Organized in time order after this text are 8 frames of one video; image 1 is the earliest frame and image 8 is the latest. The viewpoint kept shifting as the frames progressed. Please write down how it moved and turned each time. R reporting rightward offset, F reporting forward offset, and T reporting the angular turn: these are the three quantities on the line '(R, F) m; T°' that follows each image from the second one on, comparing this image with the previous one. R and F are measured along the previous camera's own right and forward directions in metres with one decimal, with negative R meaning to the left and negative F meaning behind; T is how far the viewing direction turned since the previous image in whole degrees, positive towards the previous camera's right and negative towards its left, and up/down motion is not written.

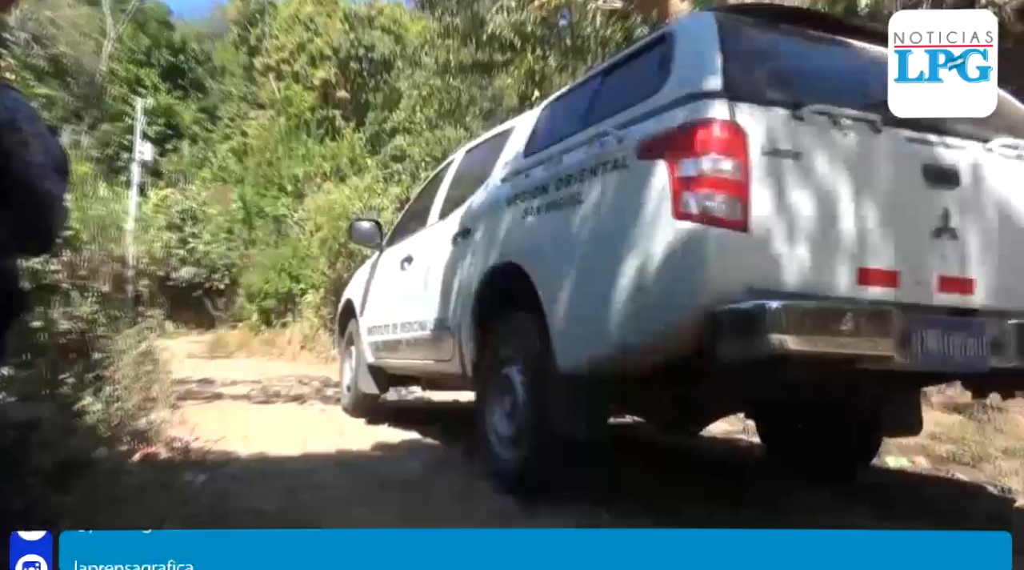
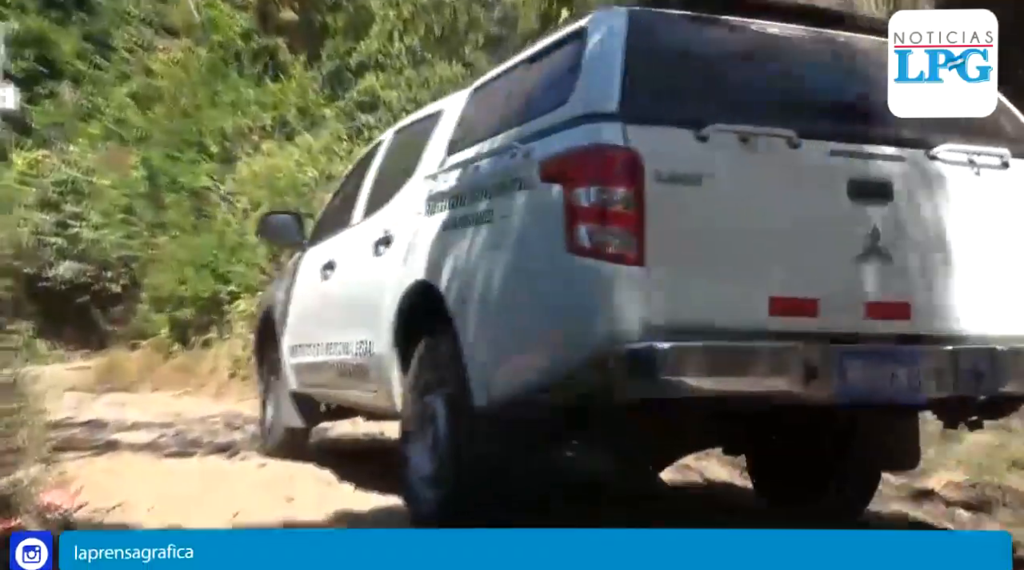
(-0.3, +2.8) m; +2°
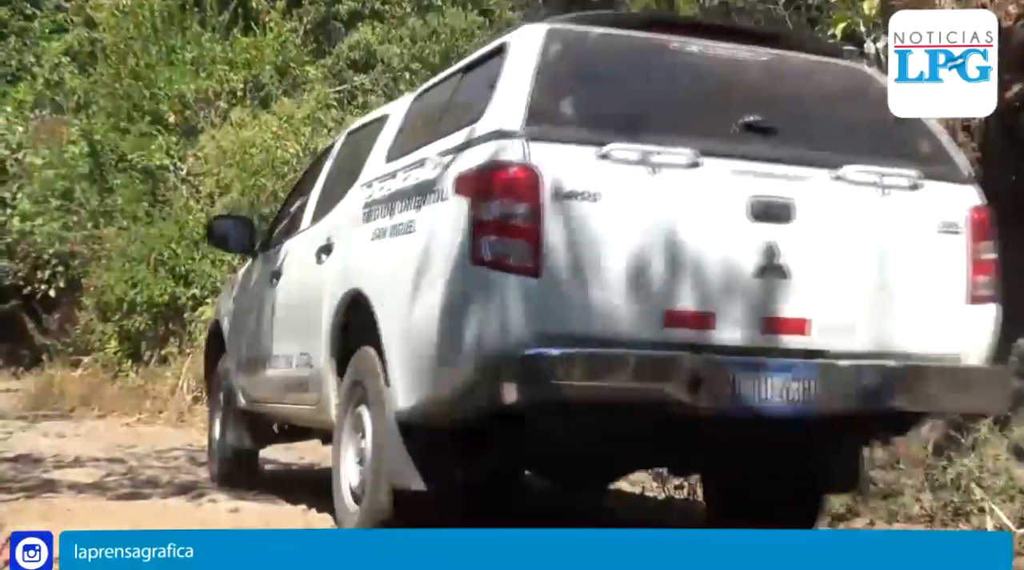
(-0.2, +1.3) m; 0°
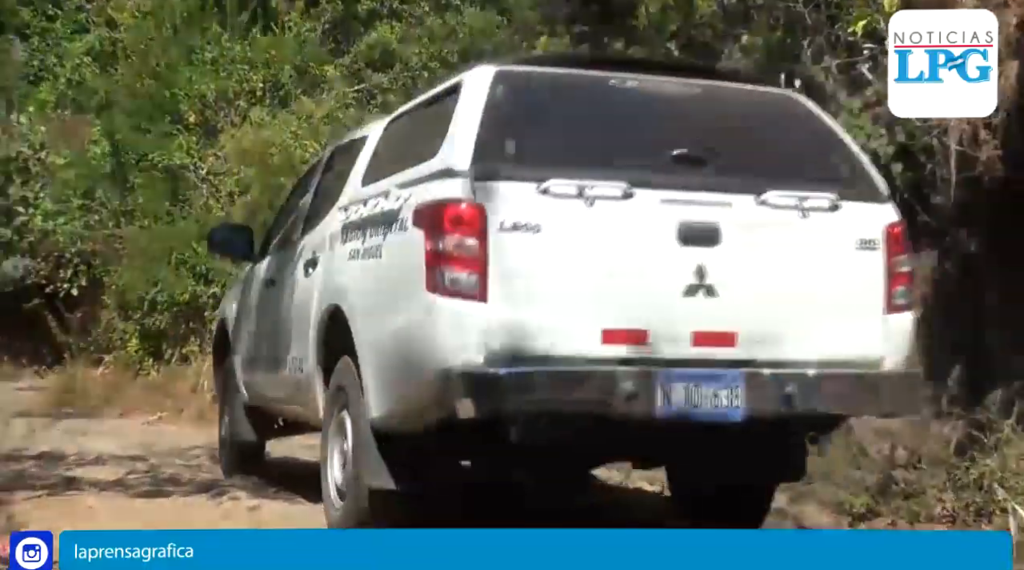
(0.0, 0.0) m; -1°
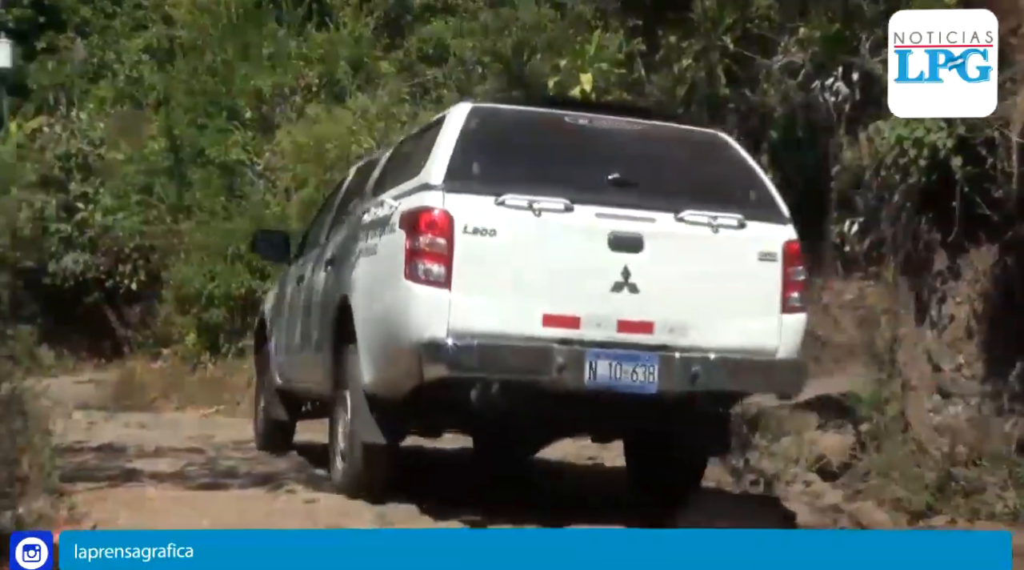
(0.0, 0.0) m; -2°
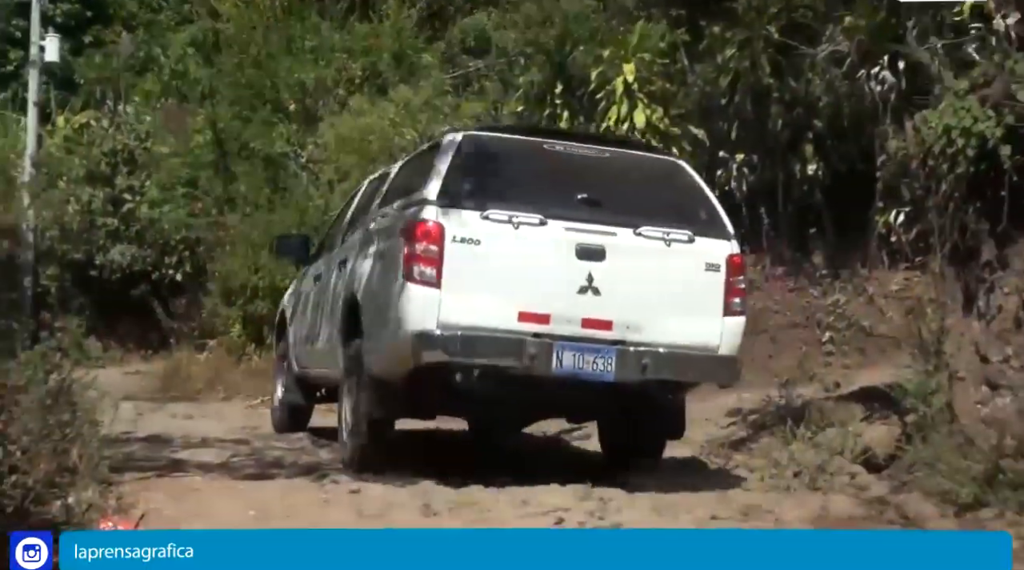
(0.0, 0.0) m; -2°
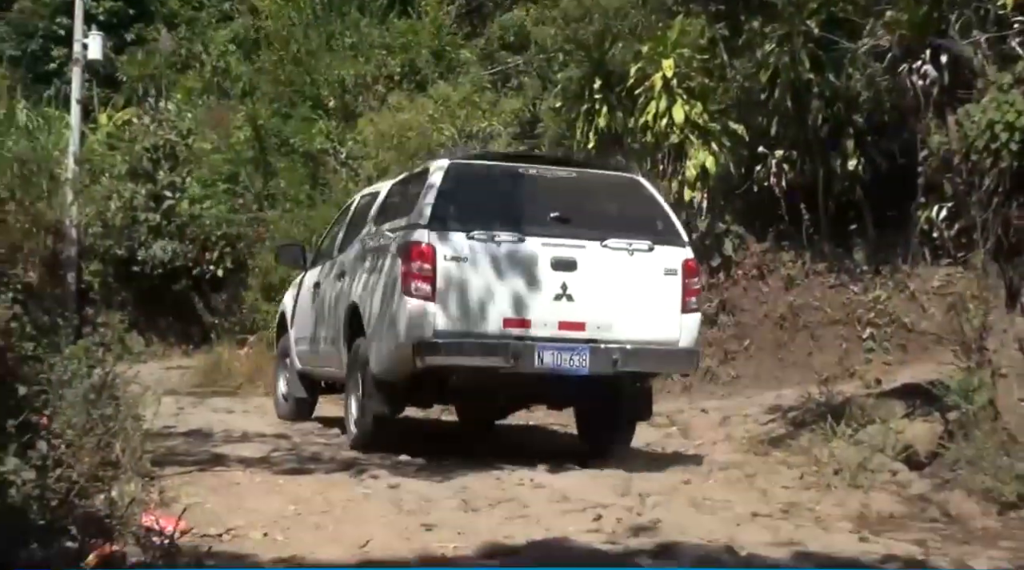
(0.0, 0.0) m; -1°
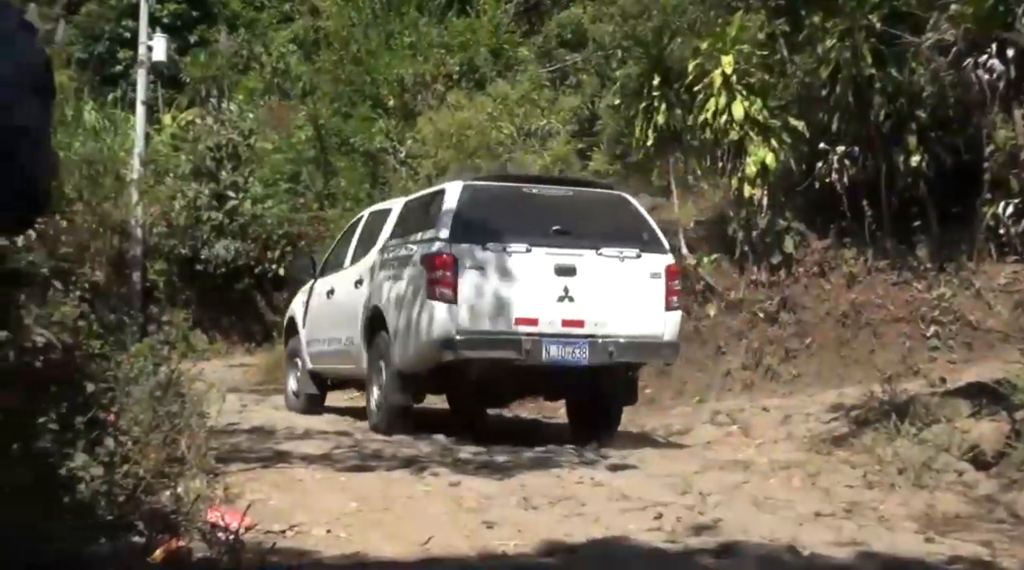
(0.0, 0.0) m; -2°
